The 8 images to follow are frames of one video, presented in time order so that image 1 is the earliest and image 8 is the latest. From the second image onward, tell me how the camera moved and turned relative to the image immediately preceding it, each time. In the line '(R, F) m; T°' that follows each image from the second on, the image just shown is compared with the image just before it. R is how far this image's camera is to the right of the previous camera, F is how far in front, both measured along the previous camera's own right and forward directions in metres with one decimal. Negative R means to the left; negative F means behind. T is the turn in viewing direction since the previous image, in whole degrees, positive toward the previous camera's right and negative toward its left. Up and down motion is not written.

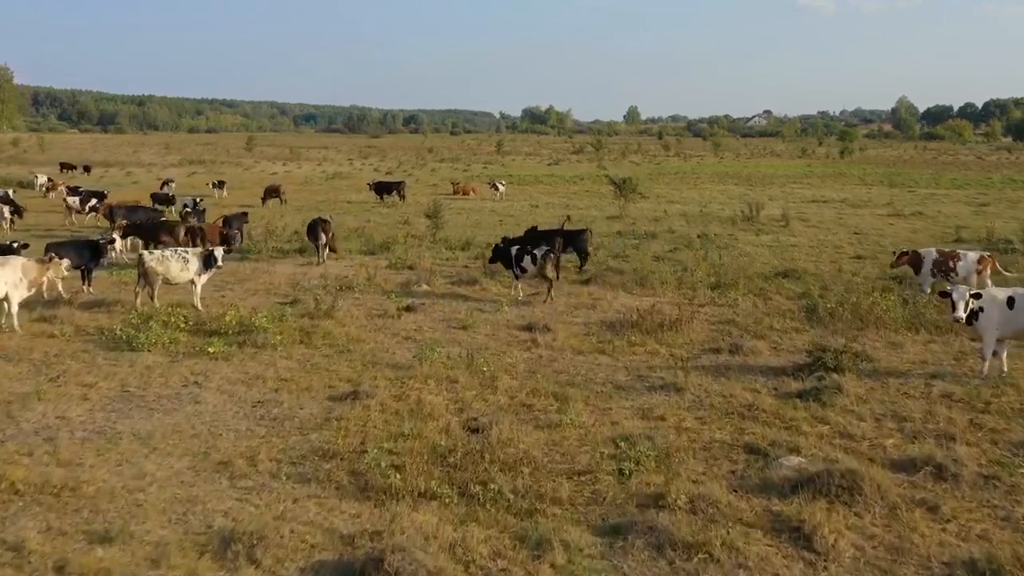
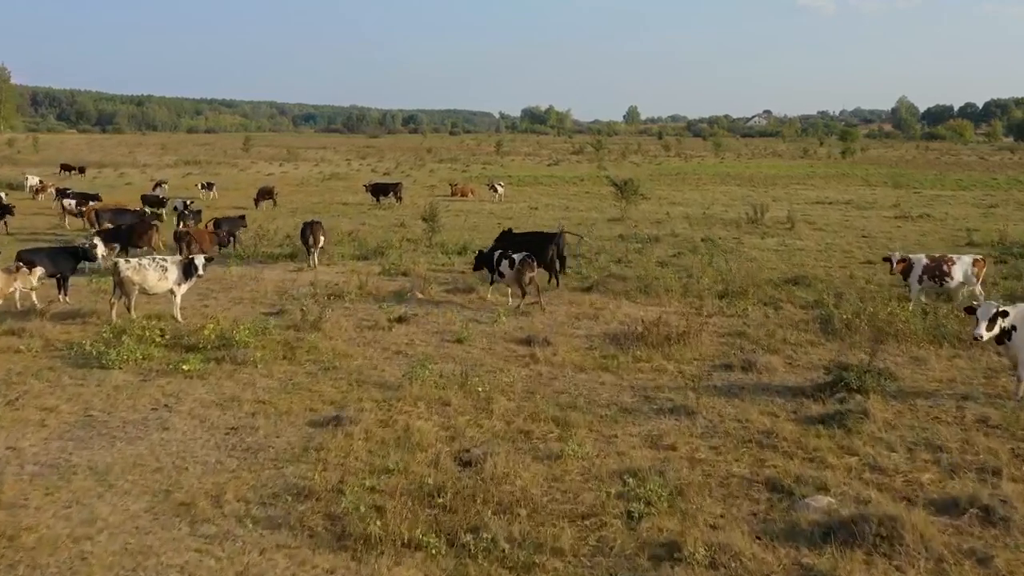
(0.0, +0.7) m; 0°
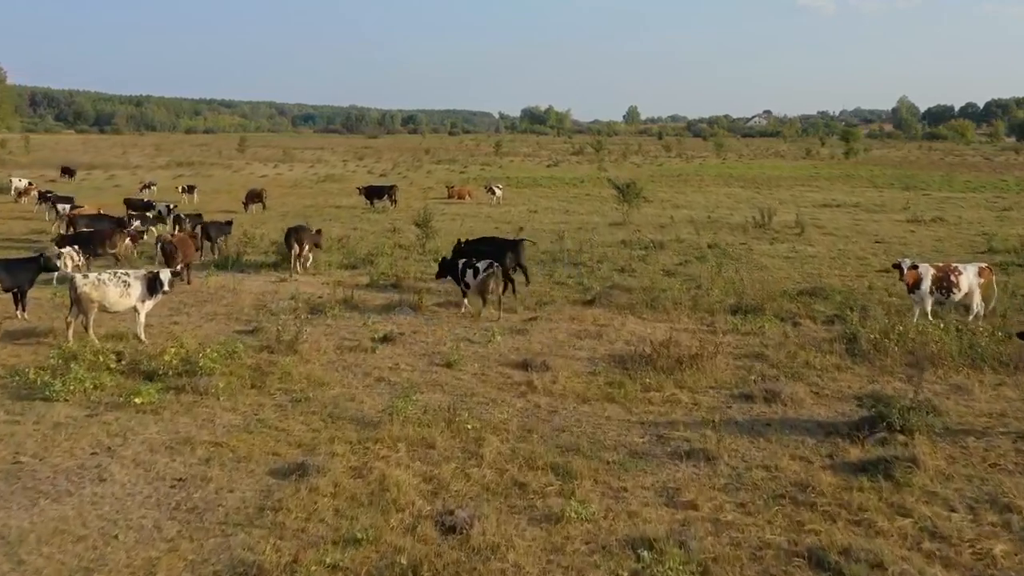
(+0.1, +1.0) m; 0°
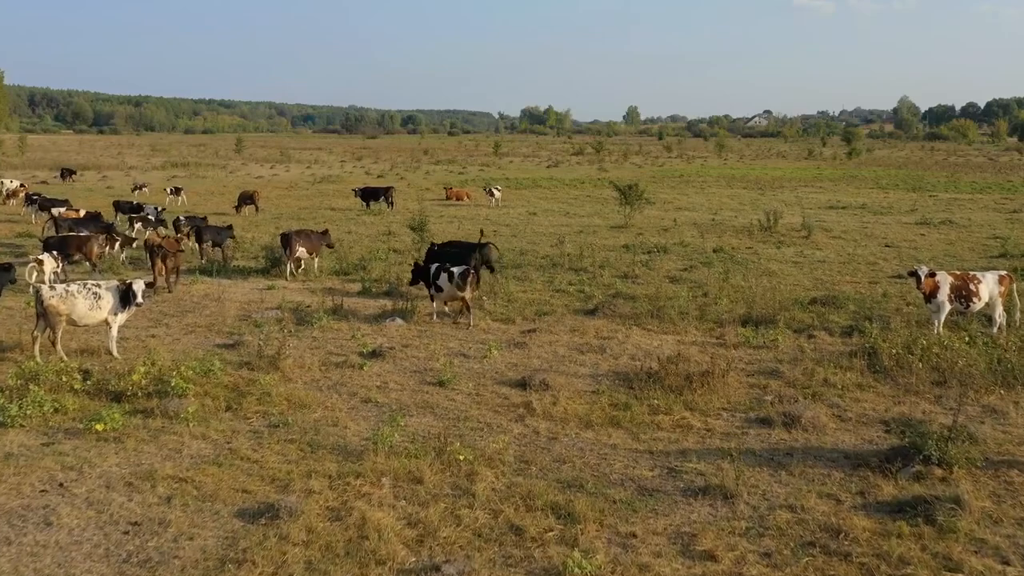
(0.0, +0.7) m; 0°
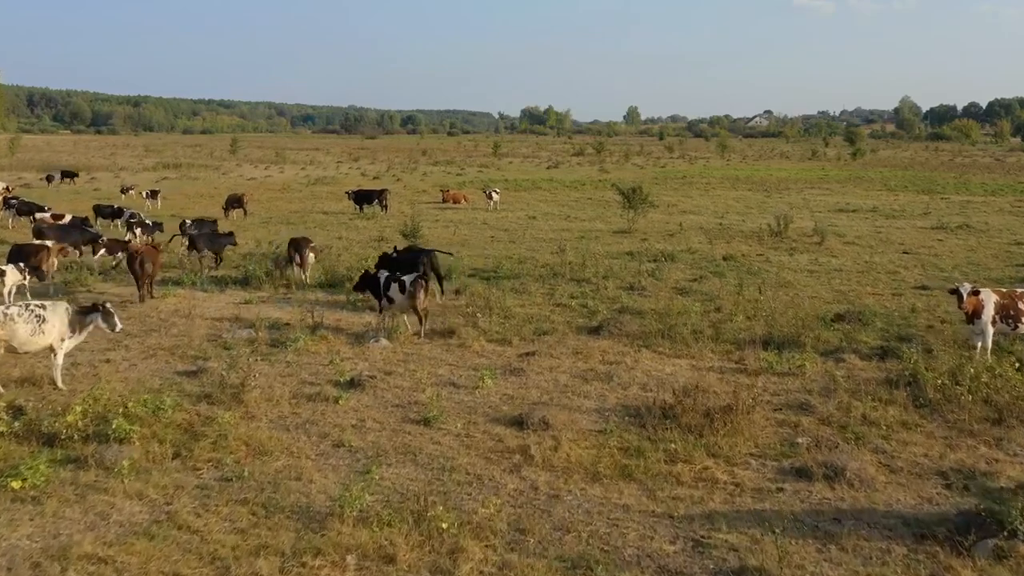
(+0.1, +1.1) m; 0°
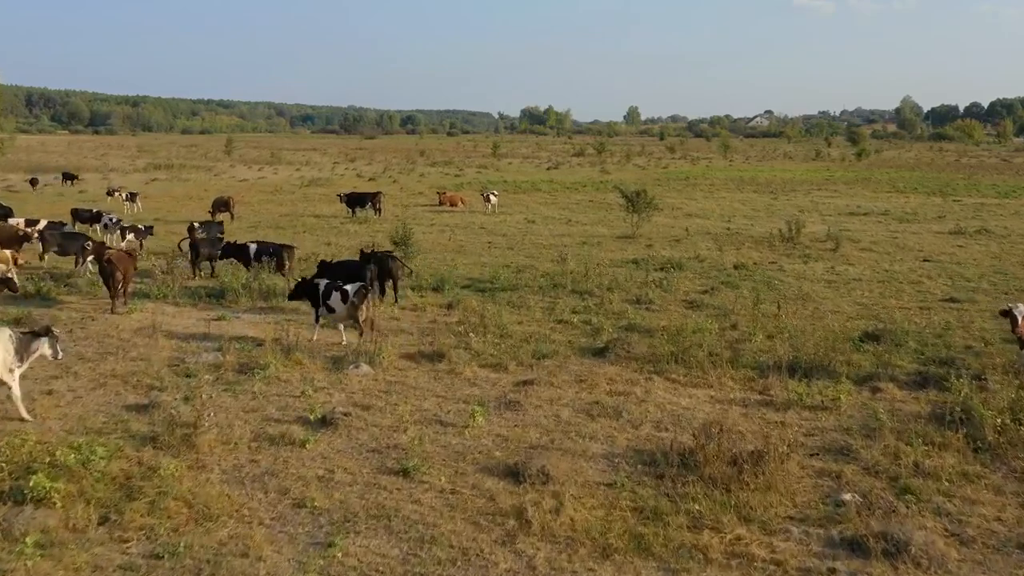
(+0.1, +1.1) m; 0°
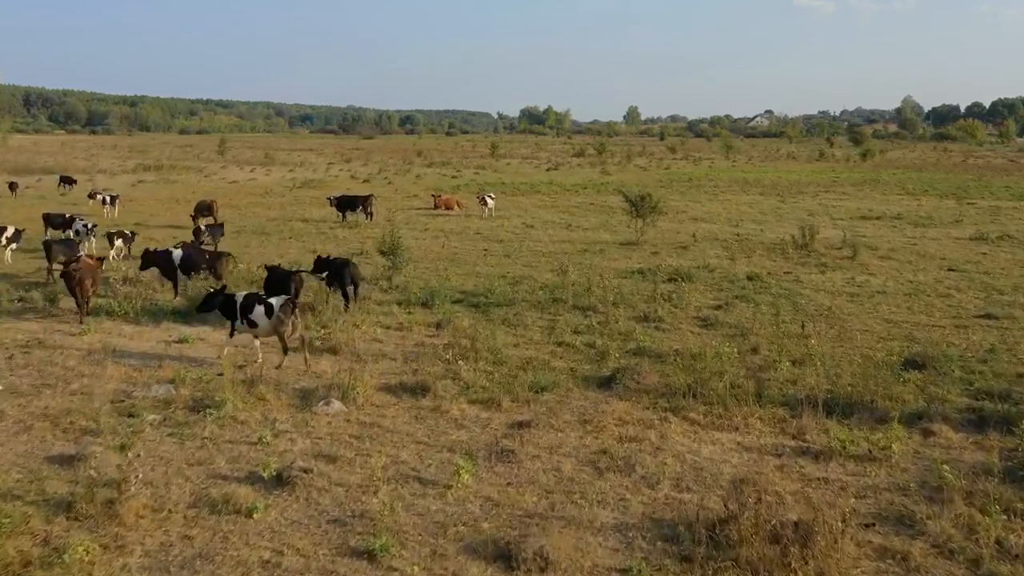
(+0.1, +1.3) m; 0°
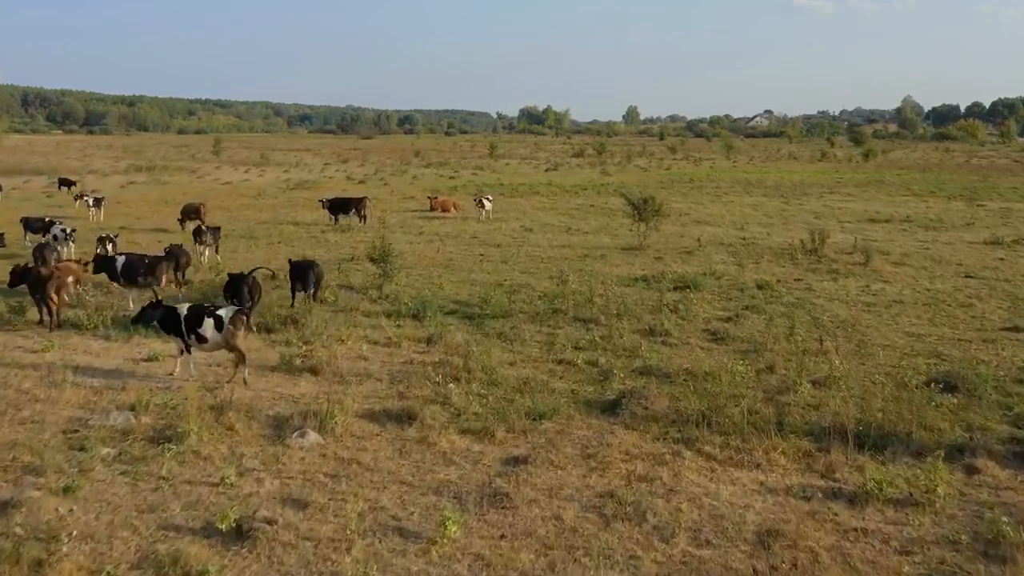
(0.0, +0.8) m; 0°
